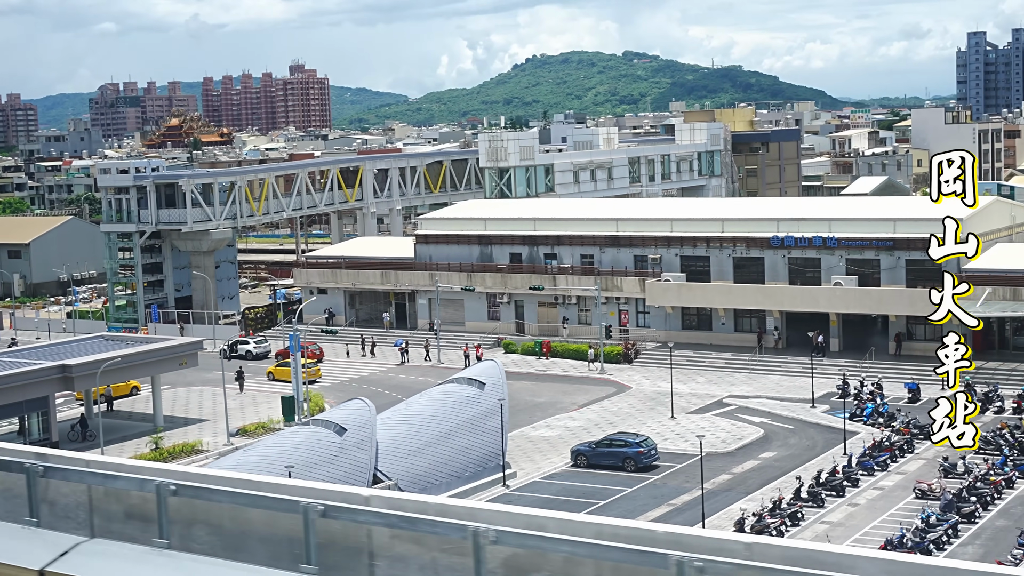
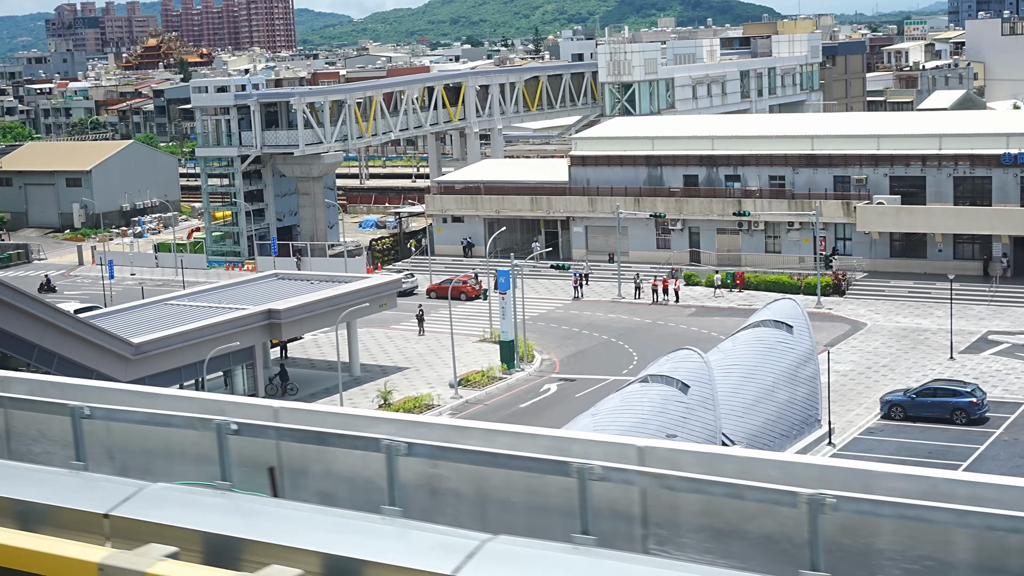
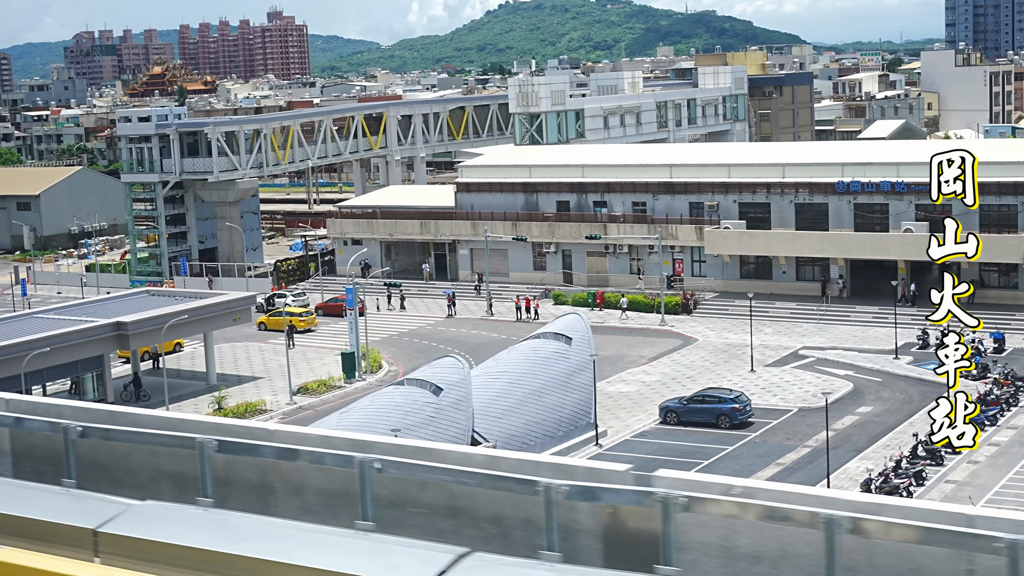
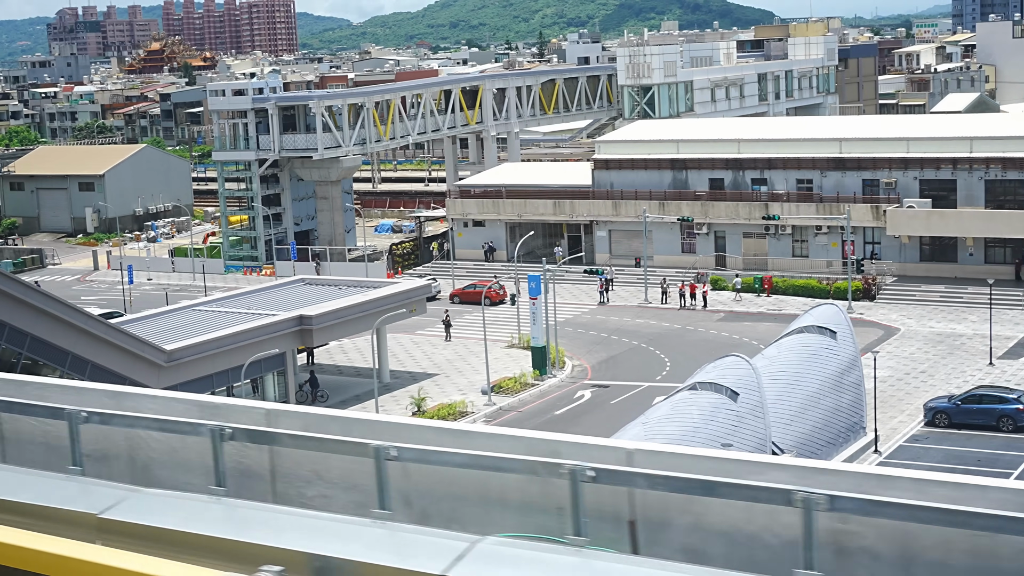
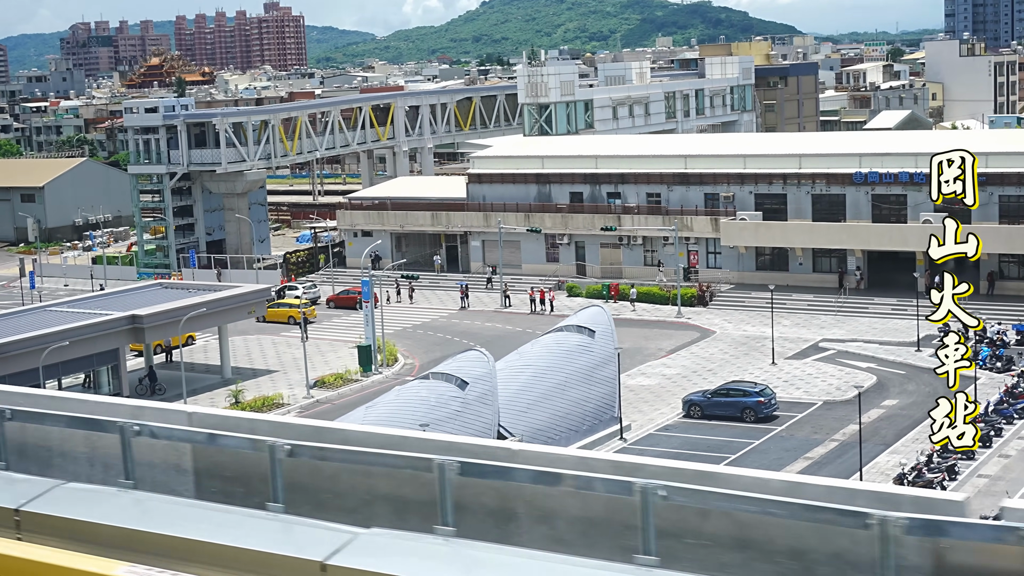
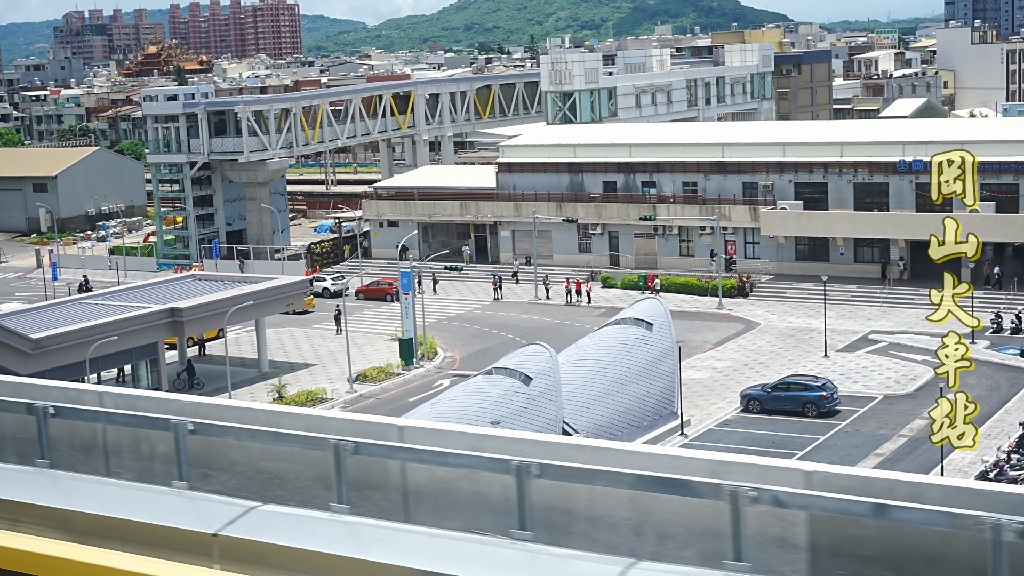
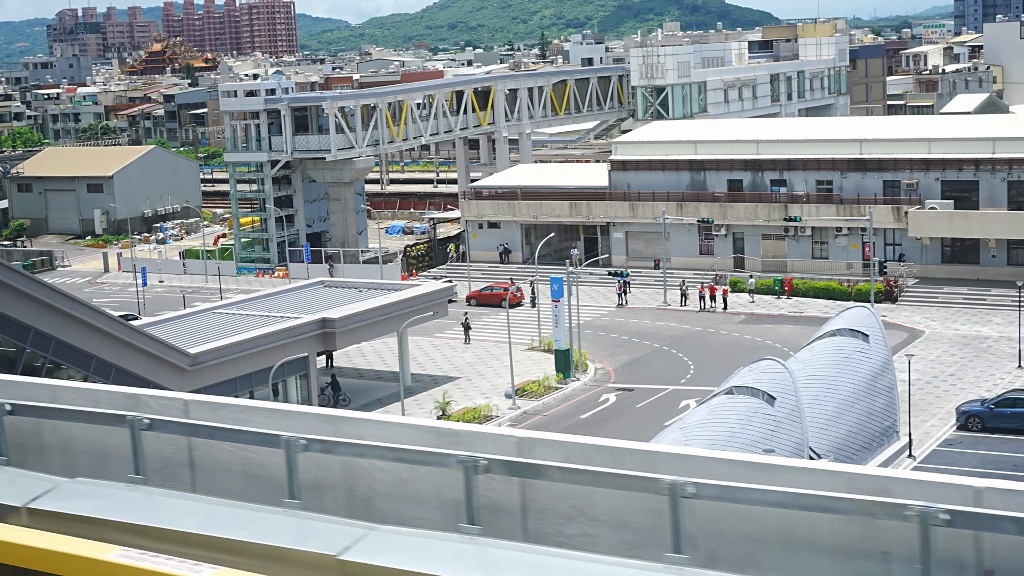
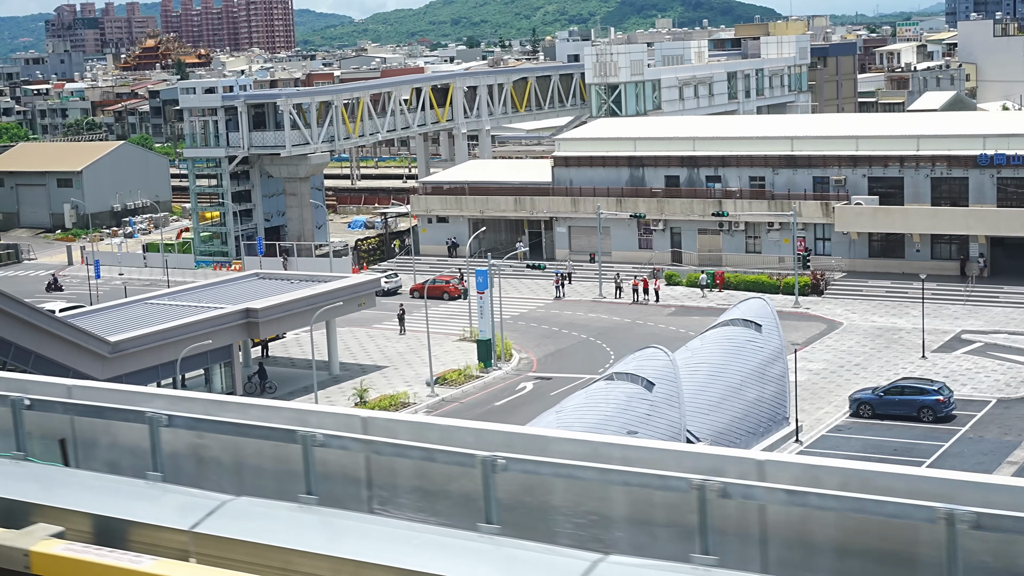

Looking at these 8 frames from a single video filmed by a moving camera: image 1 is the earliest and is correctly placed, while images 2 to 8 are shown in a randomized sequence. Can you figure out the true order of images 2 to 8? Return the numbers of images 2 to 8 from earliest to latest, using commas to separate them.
3, 5, 6, 8, 2, 4, 7
